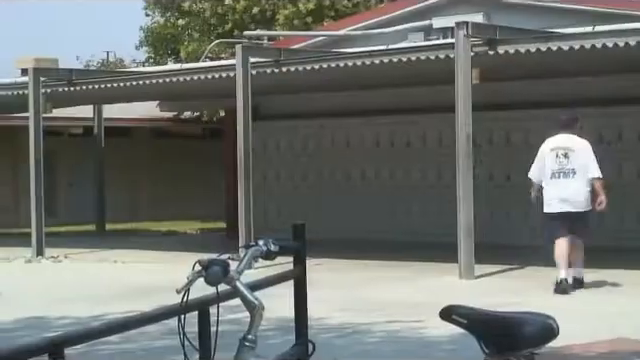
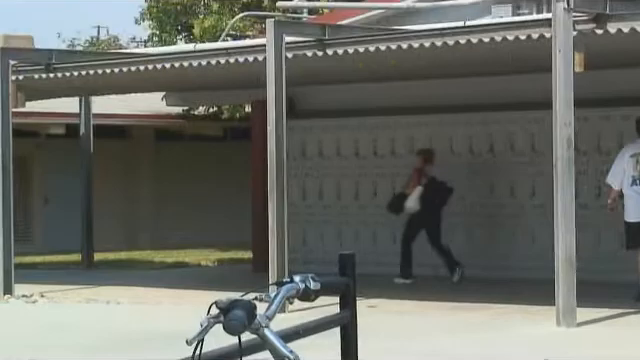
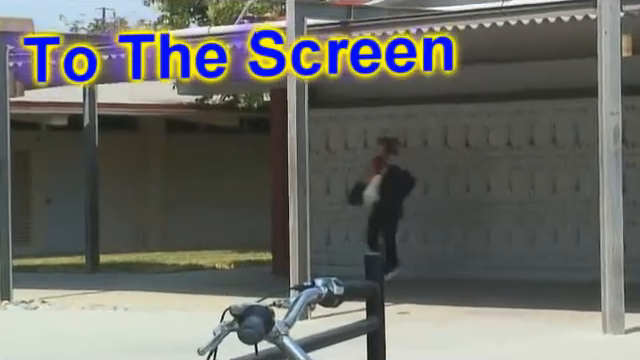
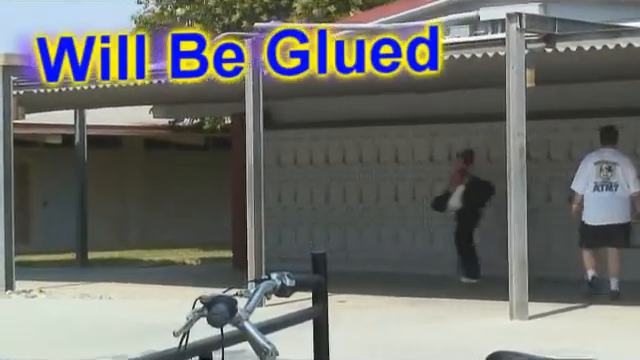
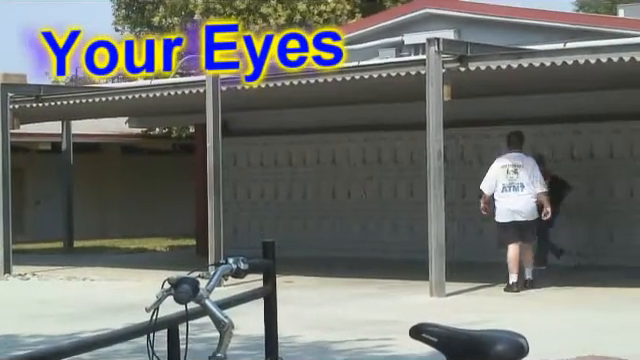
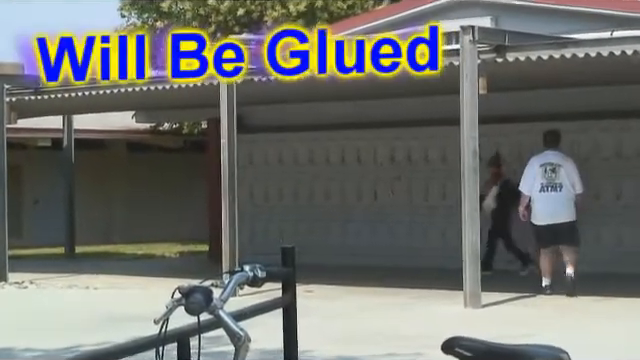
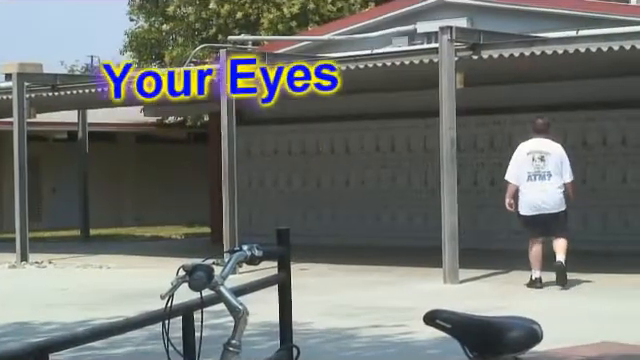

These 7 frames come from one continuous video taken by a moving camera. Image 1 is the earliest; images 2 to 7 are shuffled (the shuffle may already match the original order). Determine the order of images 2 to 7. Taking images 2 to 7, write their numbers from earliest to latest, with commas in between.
7, 5, 6, 4, 2, 3
